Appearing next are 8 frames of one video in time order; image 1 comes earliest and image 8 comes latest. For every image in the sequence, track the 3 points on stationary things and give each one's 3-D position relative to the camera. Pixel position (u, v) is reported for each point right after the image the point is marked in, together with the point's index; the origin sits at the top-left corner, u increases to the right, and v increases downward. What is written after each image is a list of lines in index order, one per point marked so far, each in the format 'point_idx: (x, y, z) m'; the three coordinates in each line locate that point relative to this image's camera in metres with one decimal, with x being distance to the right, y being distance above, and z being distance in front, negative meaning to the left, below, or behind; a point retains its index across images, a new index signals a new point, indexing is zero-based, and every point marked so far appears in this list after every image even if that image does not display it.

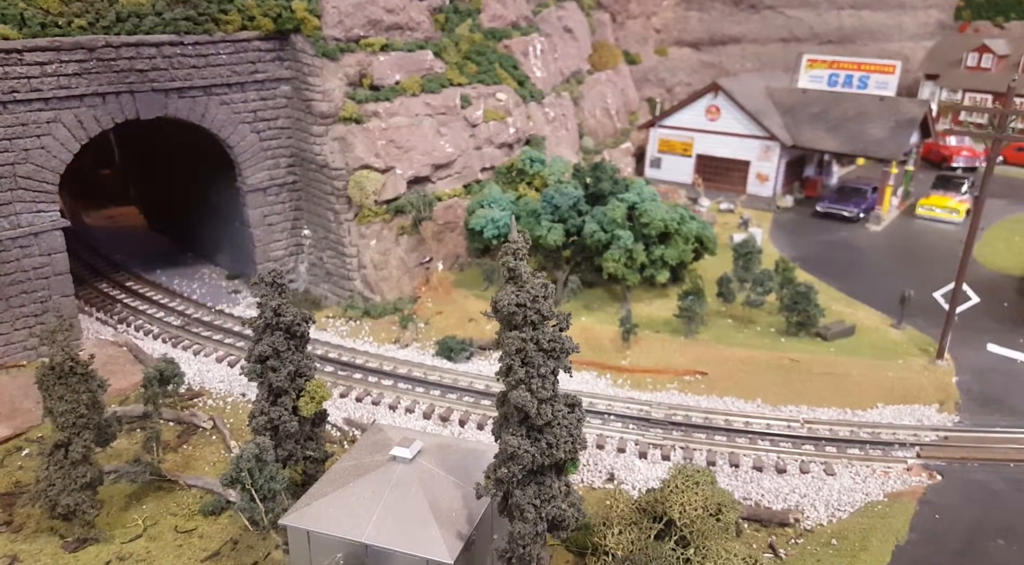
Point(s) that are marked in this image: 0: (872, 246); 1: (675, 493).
0: (+10.2, +1.1, +20.1) m
1: (+2.1, -2.8, +9.4) m
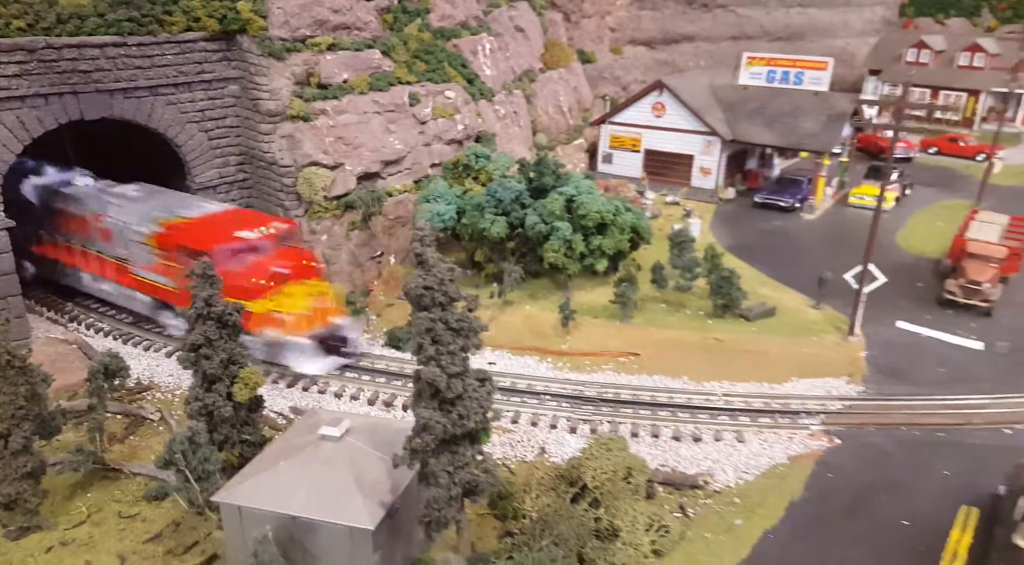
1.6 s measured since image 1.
0: (+8.7, +1.5, +20.9) m
1: (+1.1, -2.5, +9.9) m
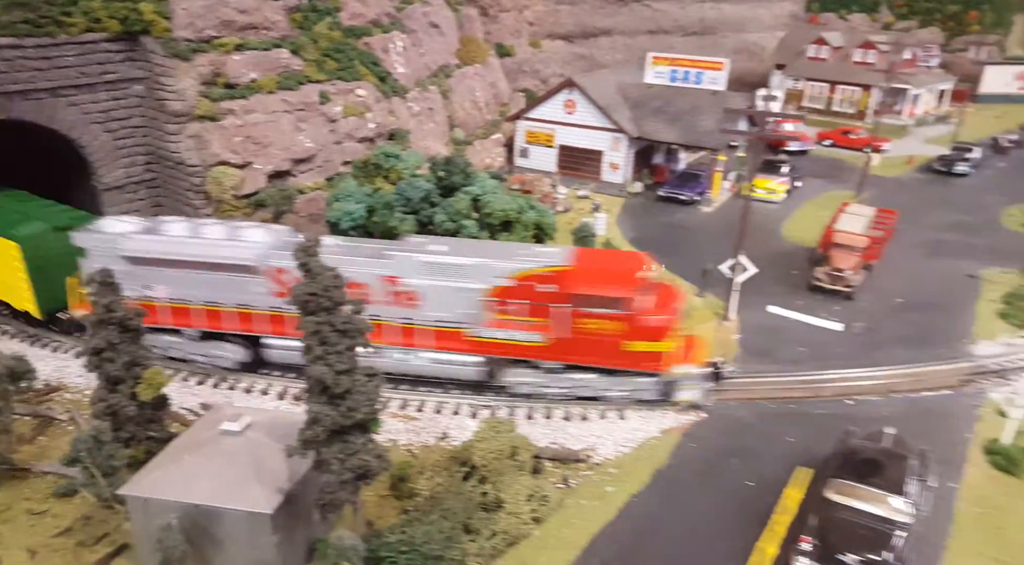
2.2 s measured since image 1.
0: (+6.1, +1.9, +22.4) m
1: (-0.5, -2.5, +10.9) m
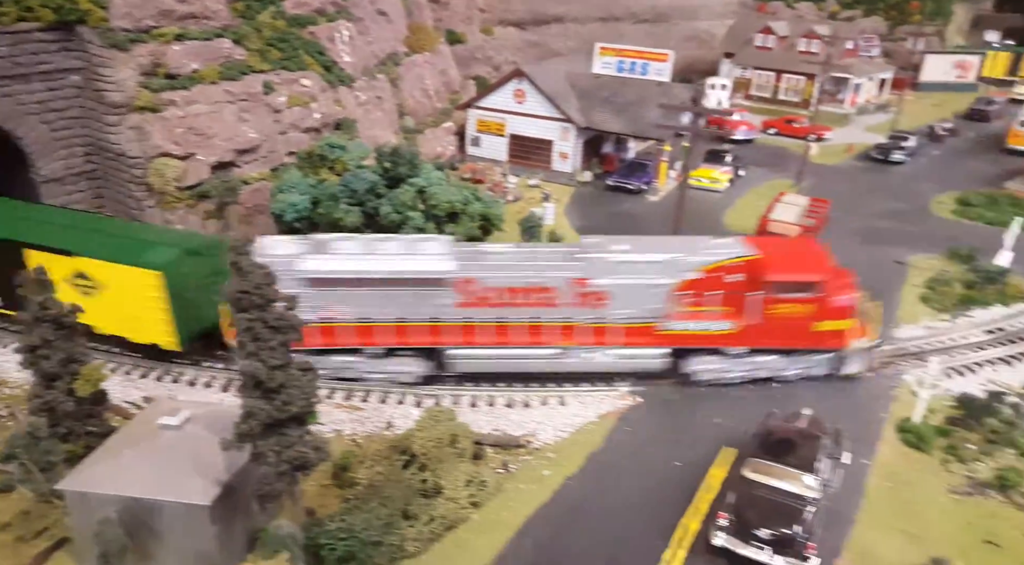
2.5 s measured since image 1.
0: (+4.4, +2.3, +22.9) m
1: (-1.5, -2.4, +11.2) m
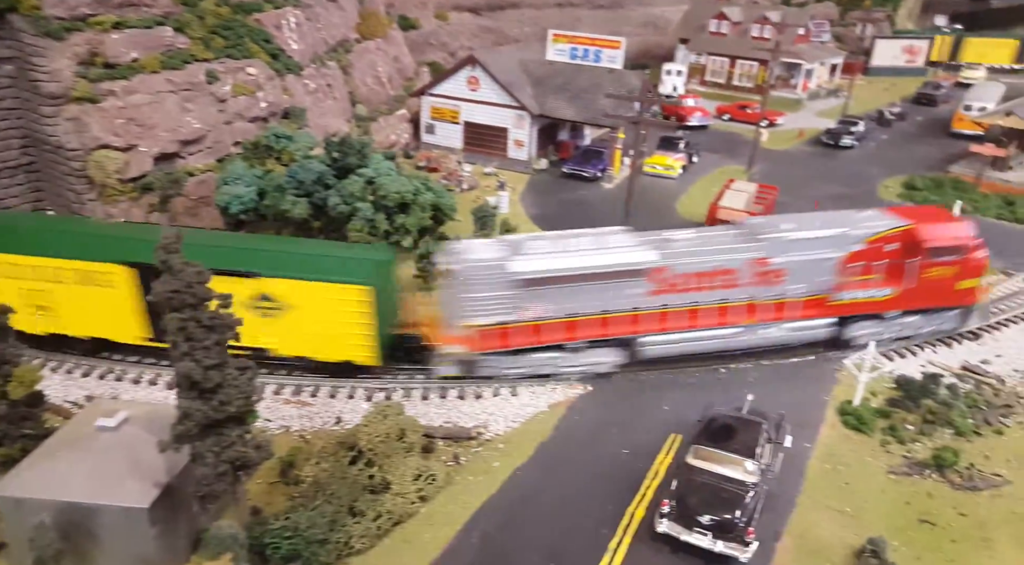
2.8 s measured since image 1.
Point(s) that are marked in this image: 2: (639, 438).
0: (+2.9, +2.7, +23.0) m
1: (-2.4, -2.3, +11.1) m
2: (+2.2, -2.7, +12.1) m
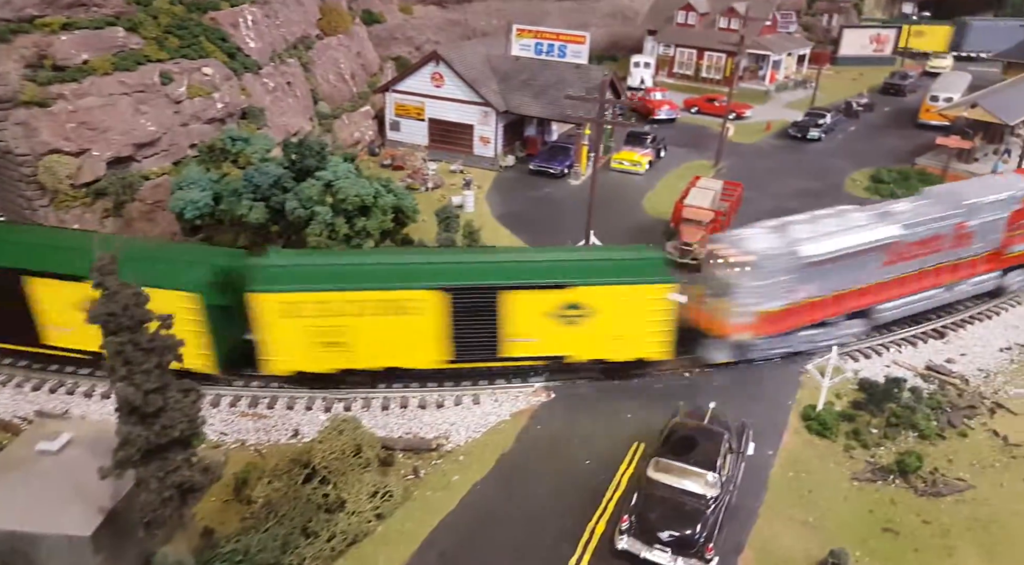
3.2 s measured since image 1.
0: (+1.8, +2.8, +22.8) m
1: (-3.0, -2.5, +10.9) m
2: (+1.5, -2.9, +12.0) m
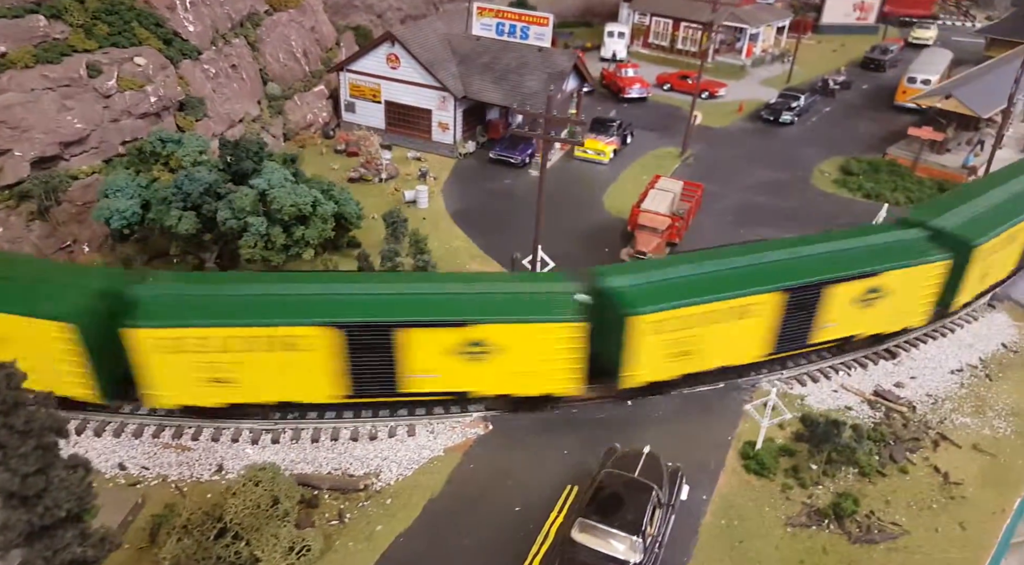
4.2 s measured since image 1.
0: (+0.5, +2.9, +22.1) m
1: (-4.2, -3.2, +10.5) m
2: (+0.4, -3.5, +11.7) m
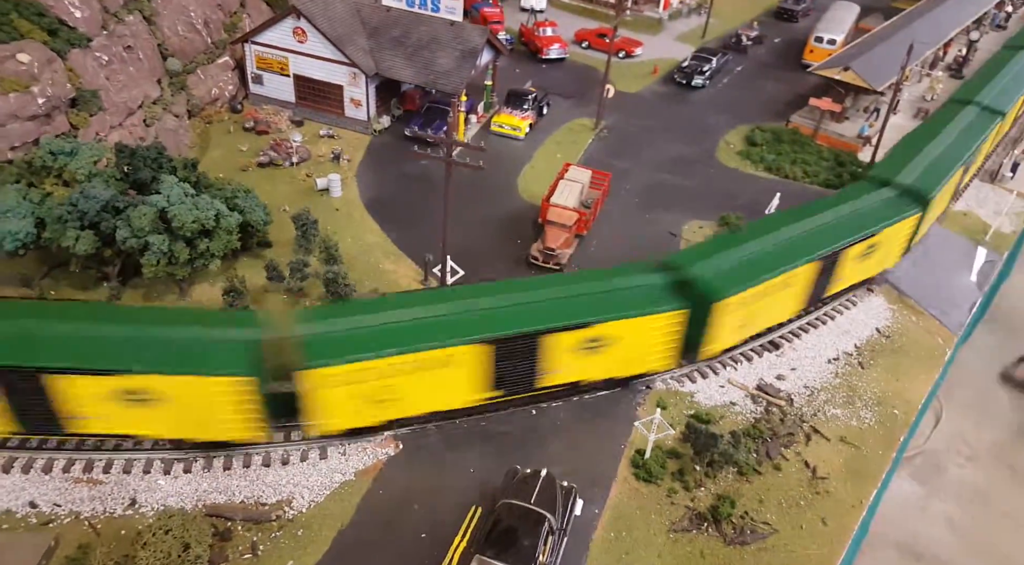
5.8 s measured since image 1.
0: (-2.2, +3.4, +22.0) m
1: (-5.7, -4.1, +10.8) m
2: (-1.3, -4.1, +12.4) m
